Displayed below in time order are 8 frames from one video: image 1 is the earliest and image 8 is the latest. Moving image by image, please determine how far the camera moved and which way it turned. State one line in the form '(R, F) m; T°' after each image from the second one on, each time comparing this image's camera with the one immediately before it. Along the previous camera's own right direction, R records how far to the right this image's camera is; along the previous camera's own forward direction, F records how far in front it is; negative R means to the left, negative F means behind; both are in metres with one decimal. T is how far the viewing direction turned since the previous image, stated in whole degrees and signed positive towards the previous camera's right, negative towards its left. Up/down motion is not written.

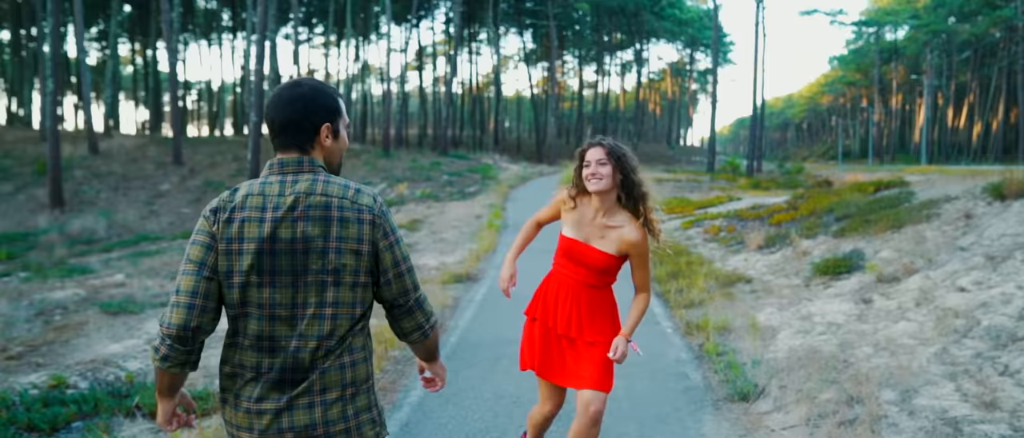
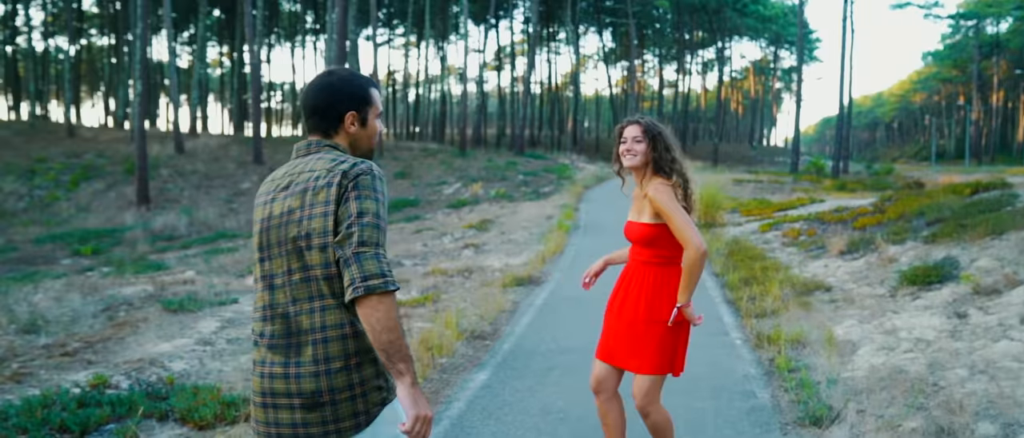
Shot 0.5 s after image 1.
(+0.2, +0.5) m; -5°
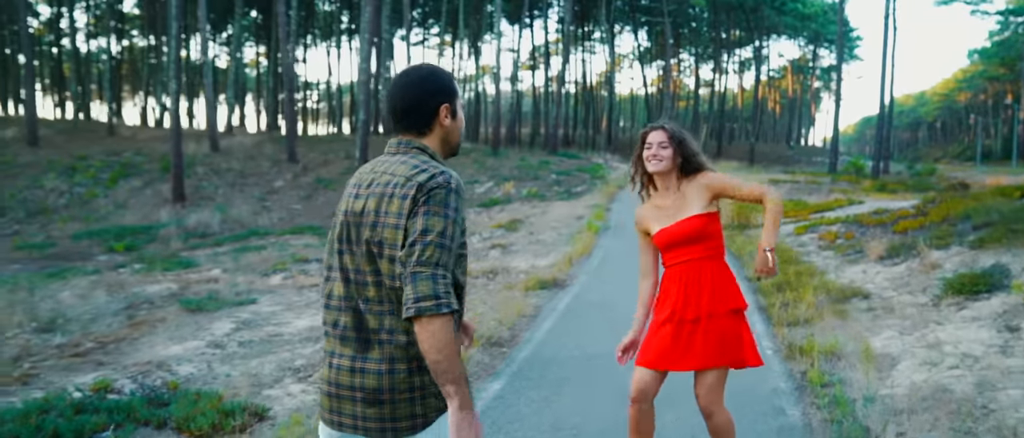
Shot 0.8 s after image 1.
(+0.2, +0.4) m; -2°
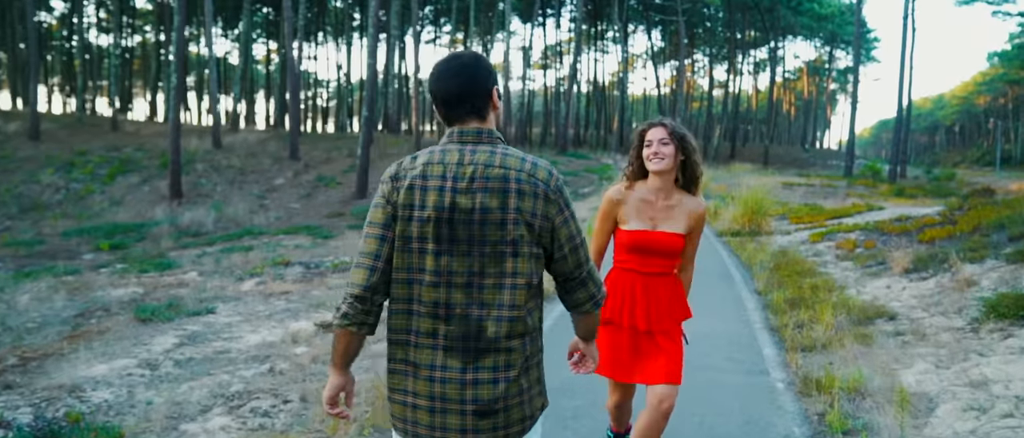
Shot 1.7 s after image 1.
(+0.4, +1.2) m; -1°
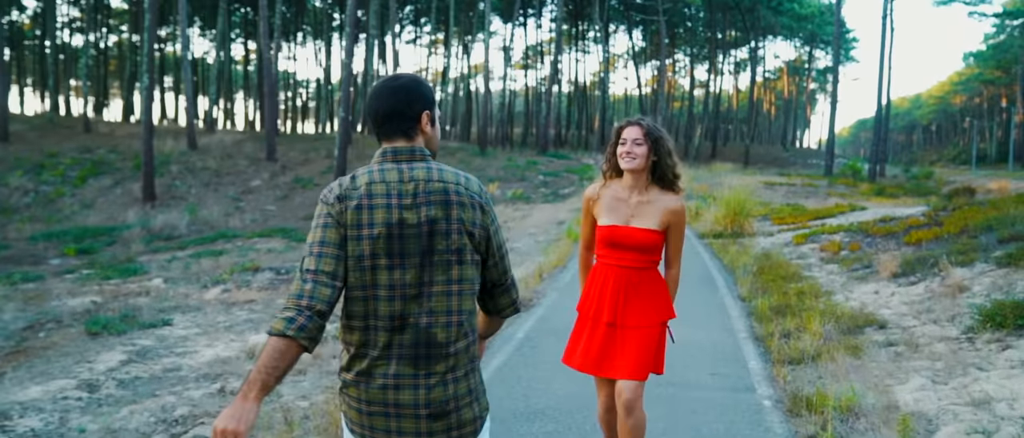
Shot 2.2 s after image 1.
(+0.1, +0.5) m; +1°
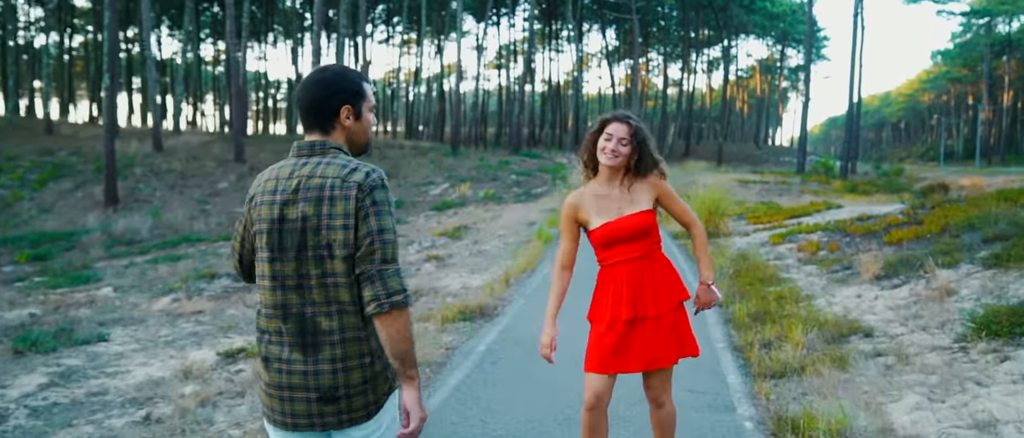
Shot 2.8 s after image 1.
(+0.2, +0.6) m; +2°
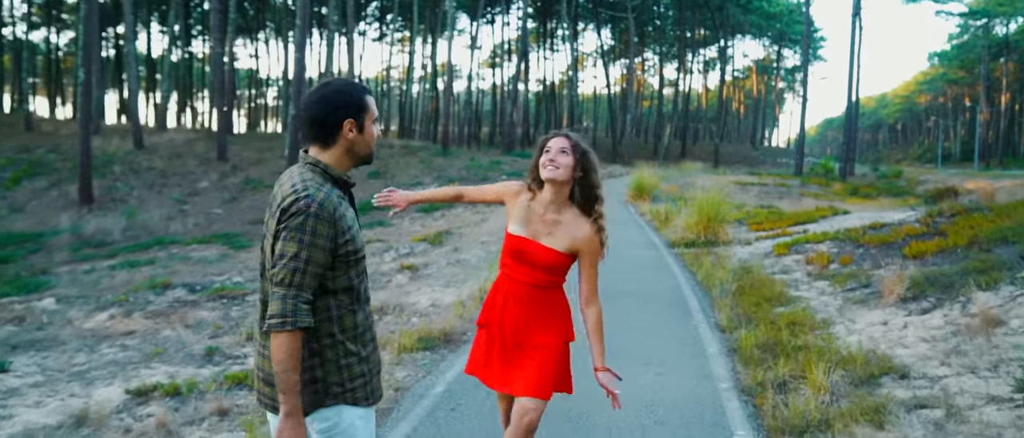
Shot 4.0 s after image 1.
(+0.3, +1.4) m; 0°
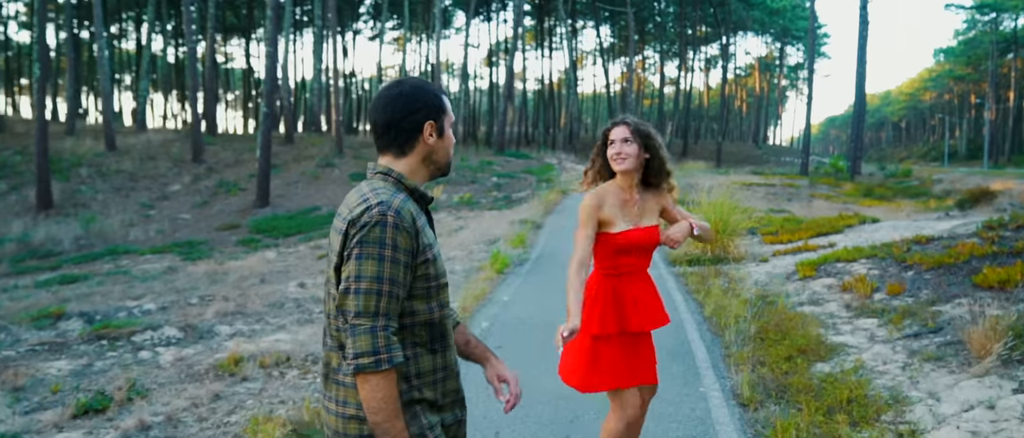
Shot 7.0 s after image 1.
(+0.6, +2.8) m; 0°
